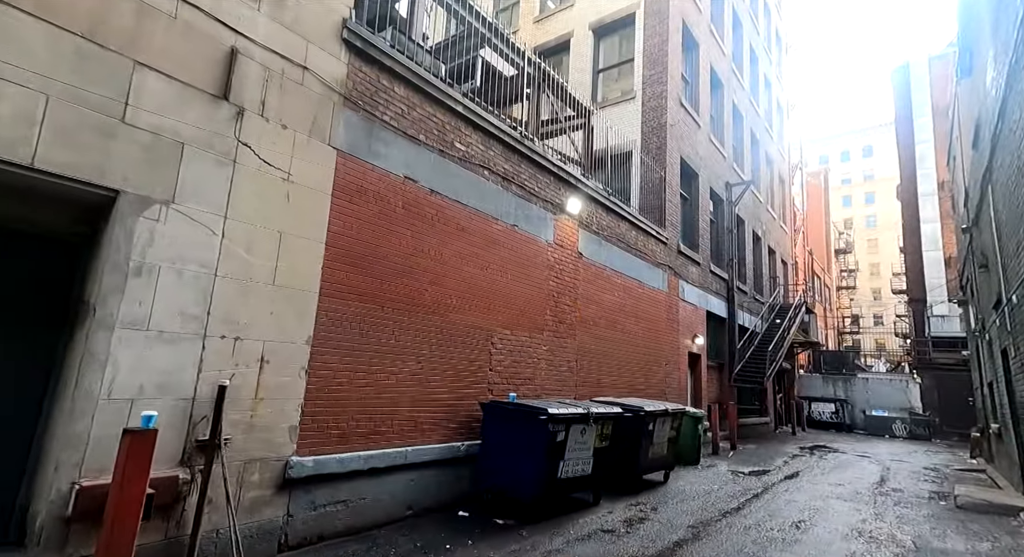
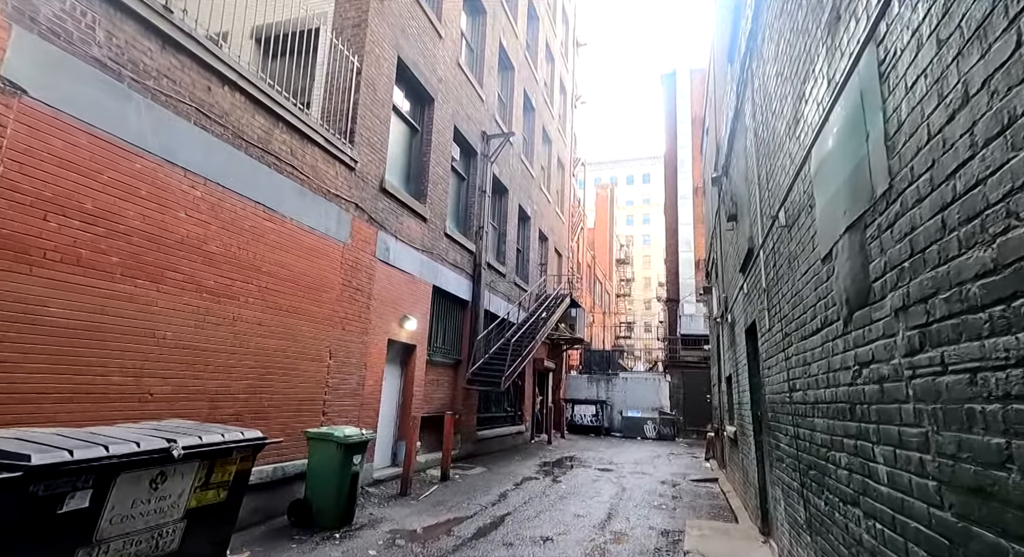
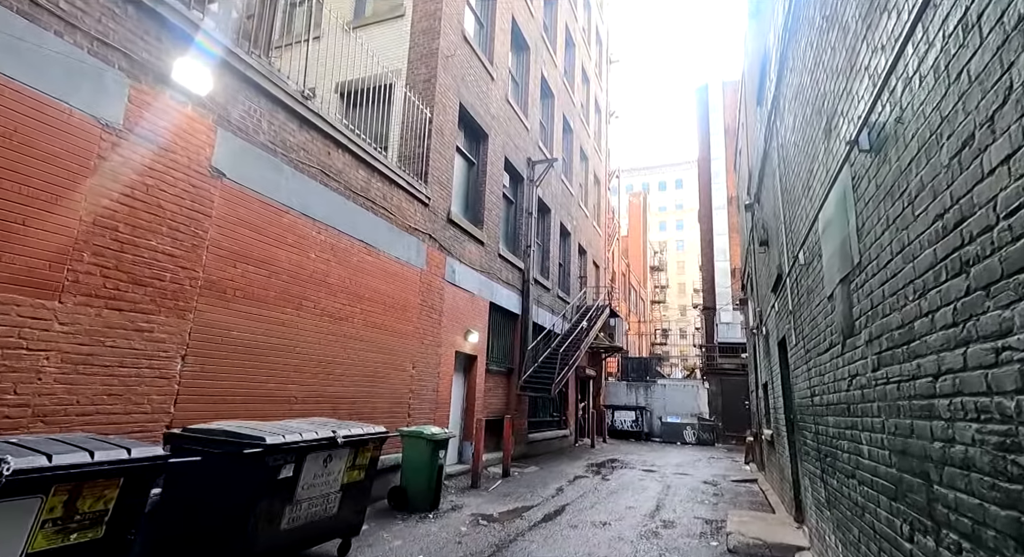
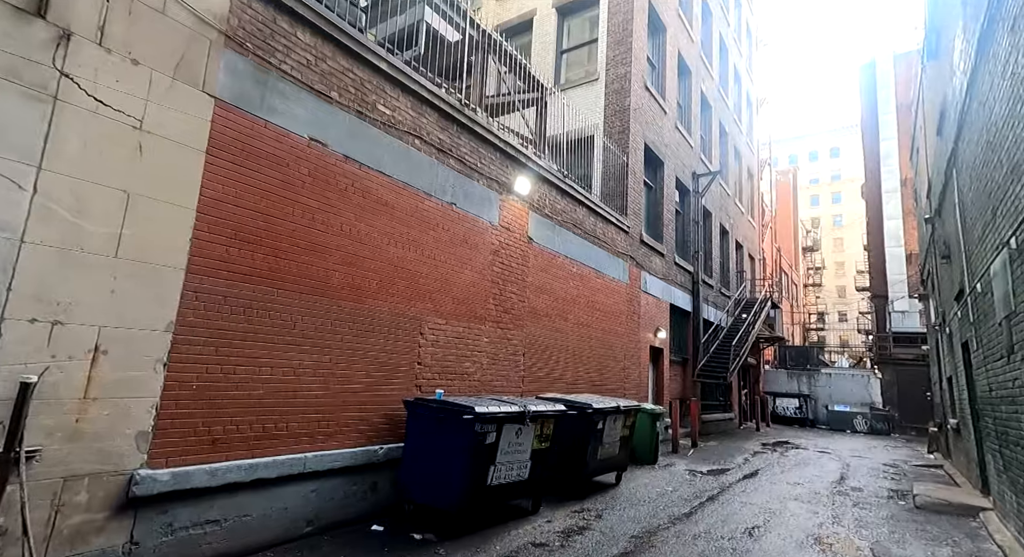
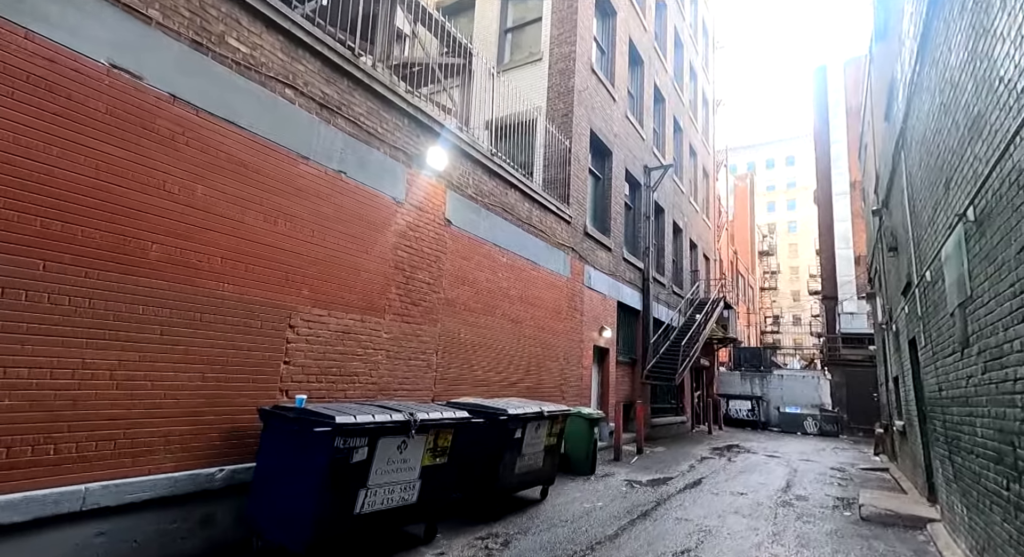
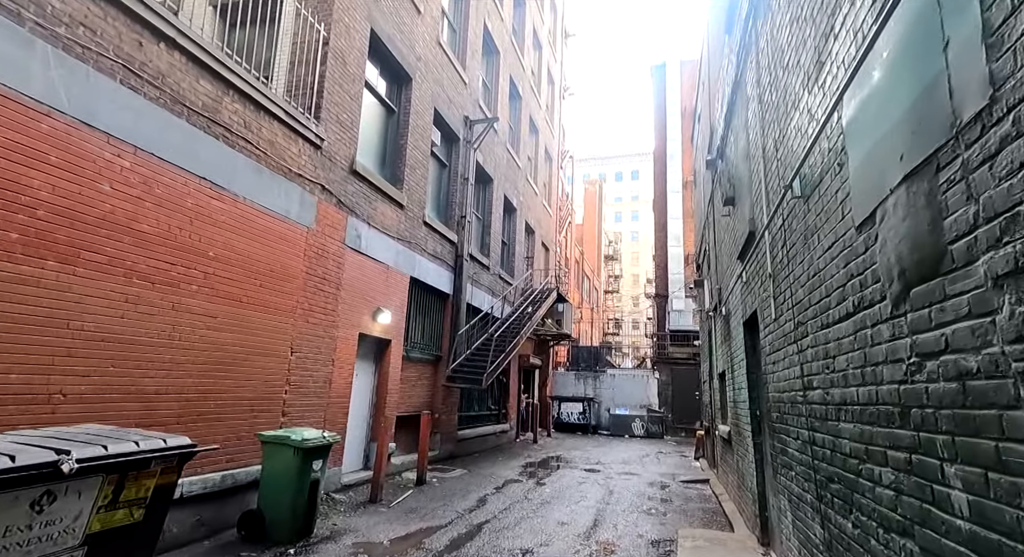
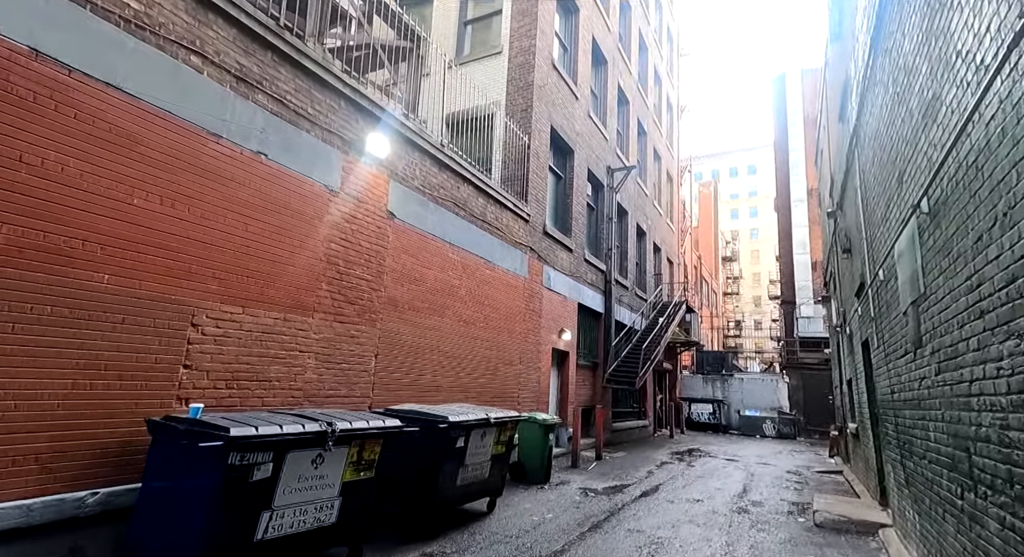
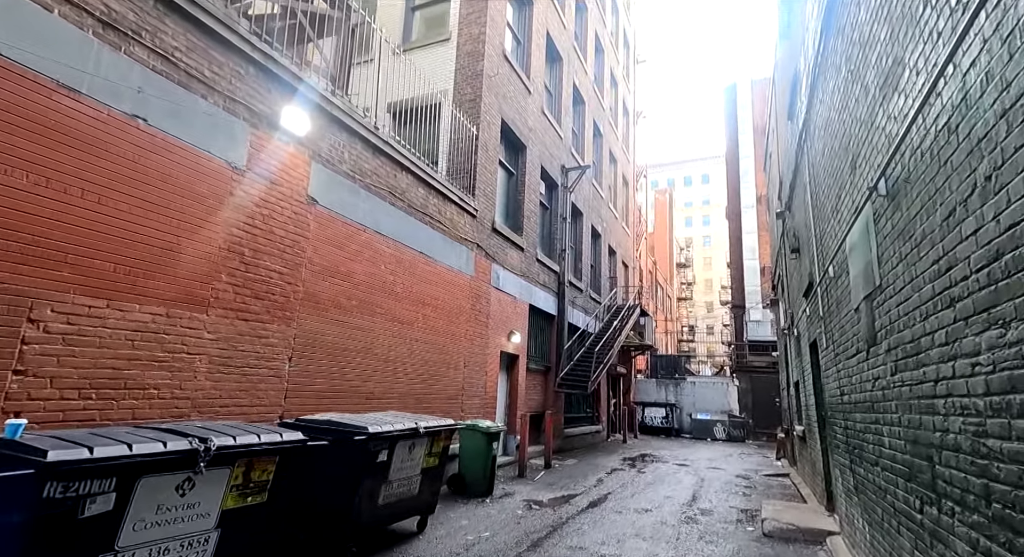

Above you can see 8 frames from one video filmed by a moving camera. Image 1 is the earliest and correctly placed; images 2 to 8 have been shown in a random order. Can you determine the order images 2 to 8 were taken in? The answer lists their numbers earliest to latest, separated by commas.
4, 5, 7, 8, 3, 2, 6
